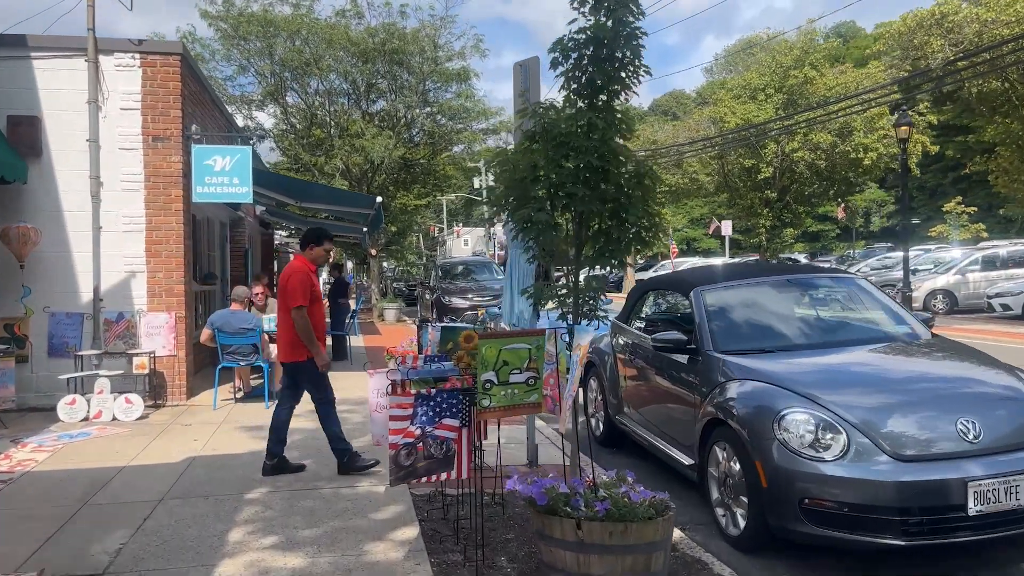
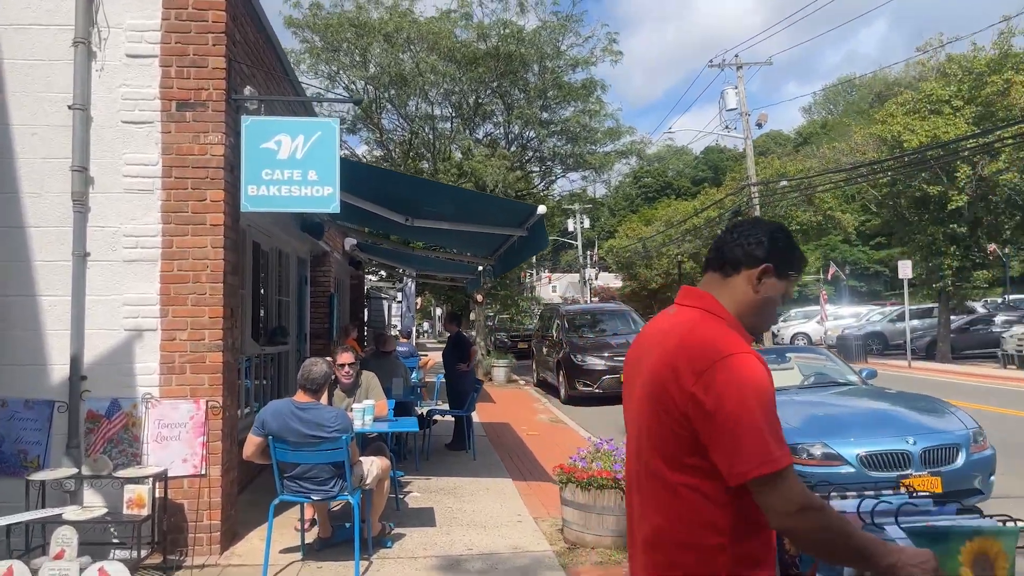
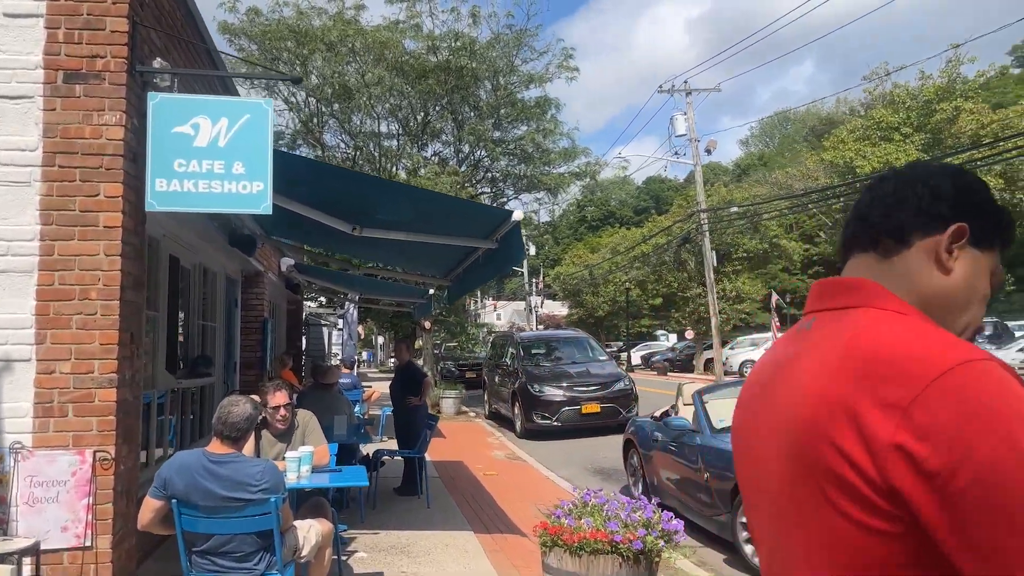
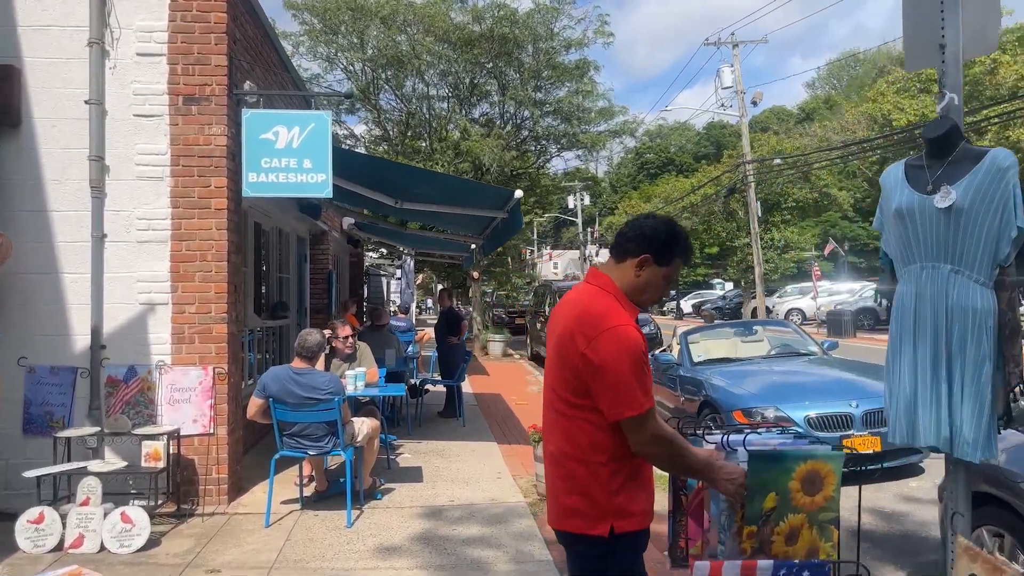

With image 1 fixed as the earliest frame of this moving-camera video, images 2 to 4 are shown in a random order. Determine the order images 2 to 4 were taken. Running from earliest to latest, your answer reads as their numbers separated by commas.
4, 2, 3
